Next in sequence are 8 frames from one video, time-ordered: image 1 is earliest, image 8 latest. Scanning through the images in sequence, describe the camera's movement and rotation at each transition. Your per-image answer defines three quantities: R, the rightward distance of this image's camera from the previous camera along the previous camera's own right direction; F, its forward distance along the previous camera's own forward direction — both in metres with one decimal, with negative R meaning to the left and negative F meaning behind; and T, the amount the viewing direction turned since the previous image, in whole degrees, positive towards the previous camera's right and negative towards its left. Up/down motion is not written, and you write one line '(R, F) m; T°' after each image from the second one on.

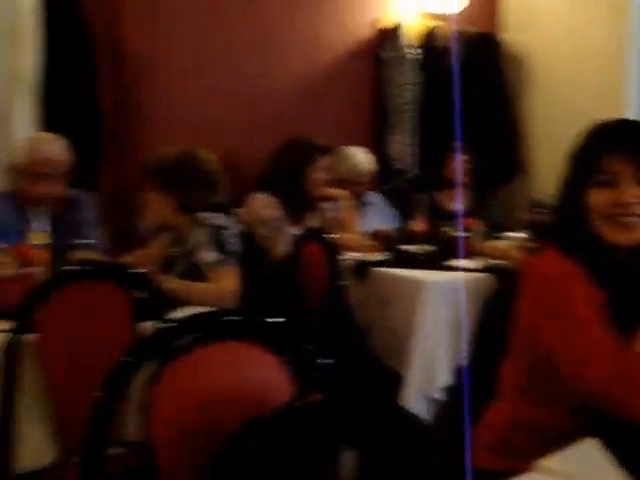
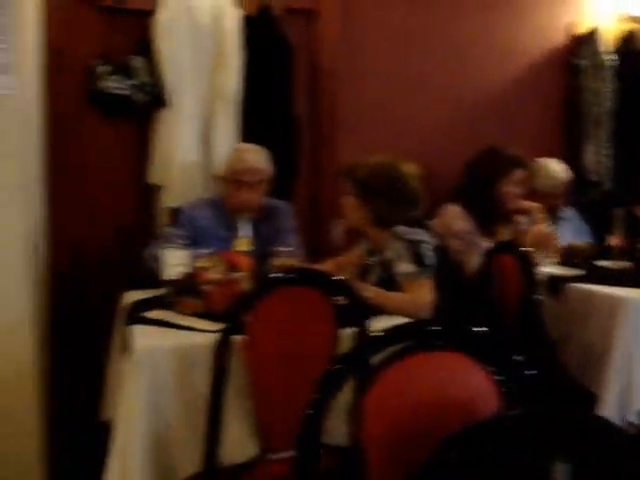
(0.0, 0.0) m; -11°
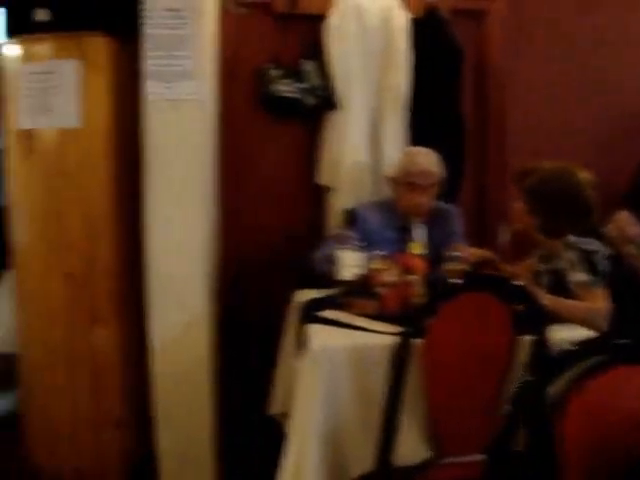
(-0.1, 0.0) m; -9°
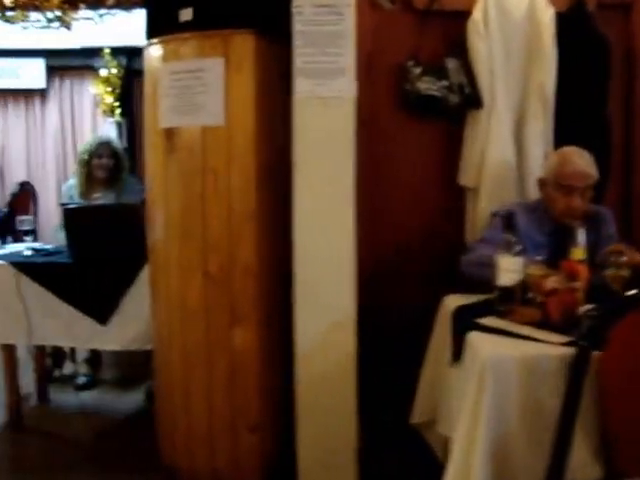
(-0.2, +0.1) m; -6°
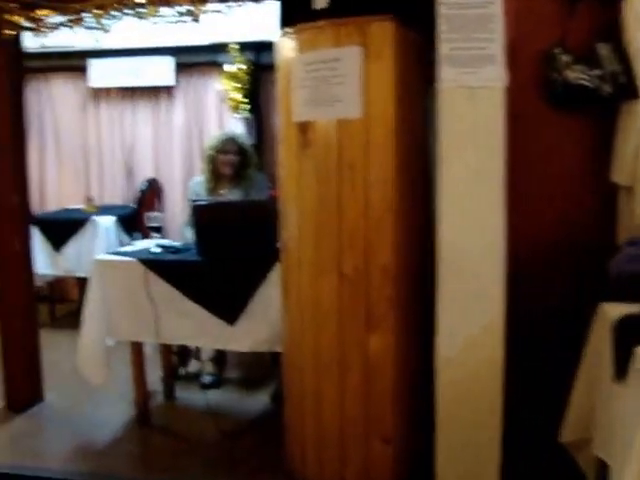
(-0.1, +0.2) m; -7°
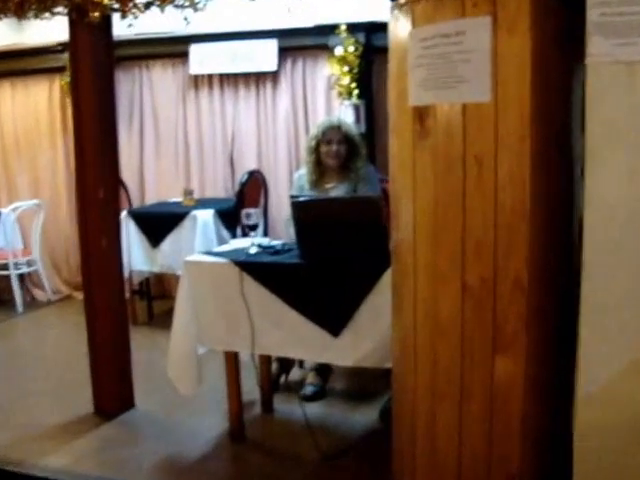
(0.0, +0.4) m; -7°
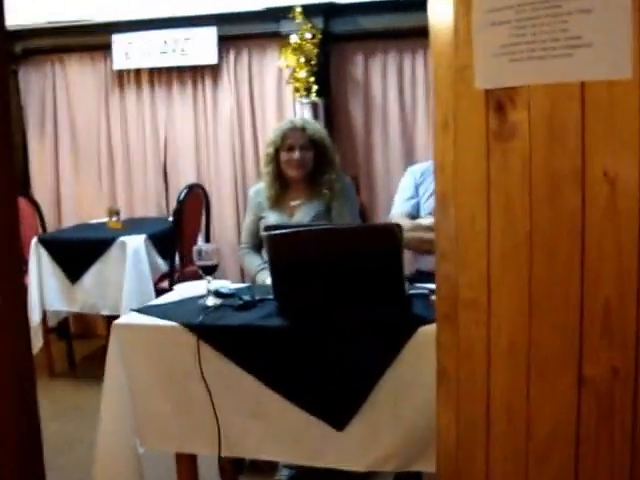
(-0.1, +0.9) m; +5°
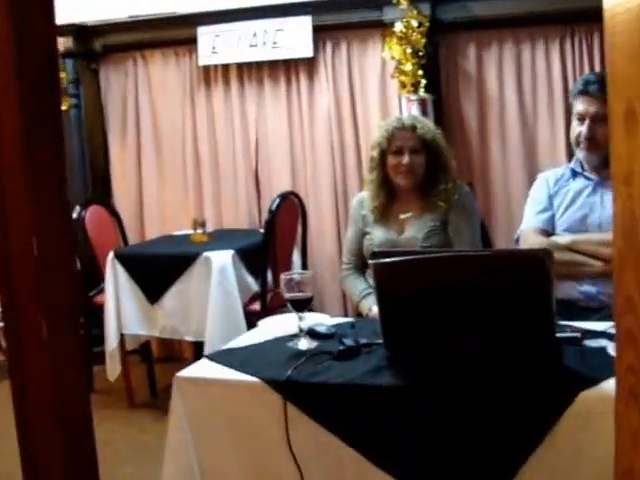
(0.0, +0.5) m; -6°
